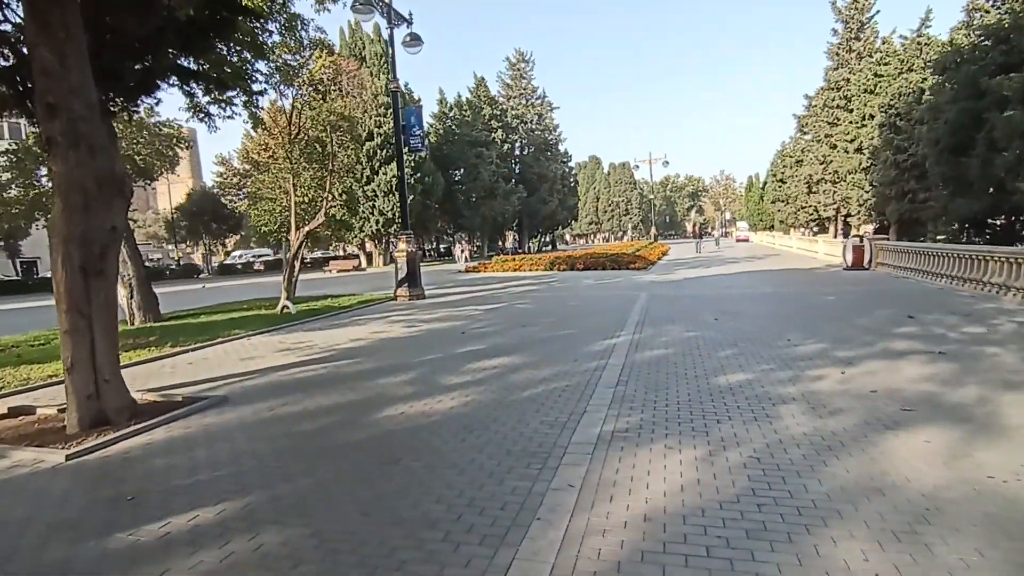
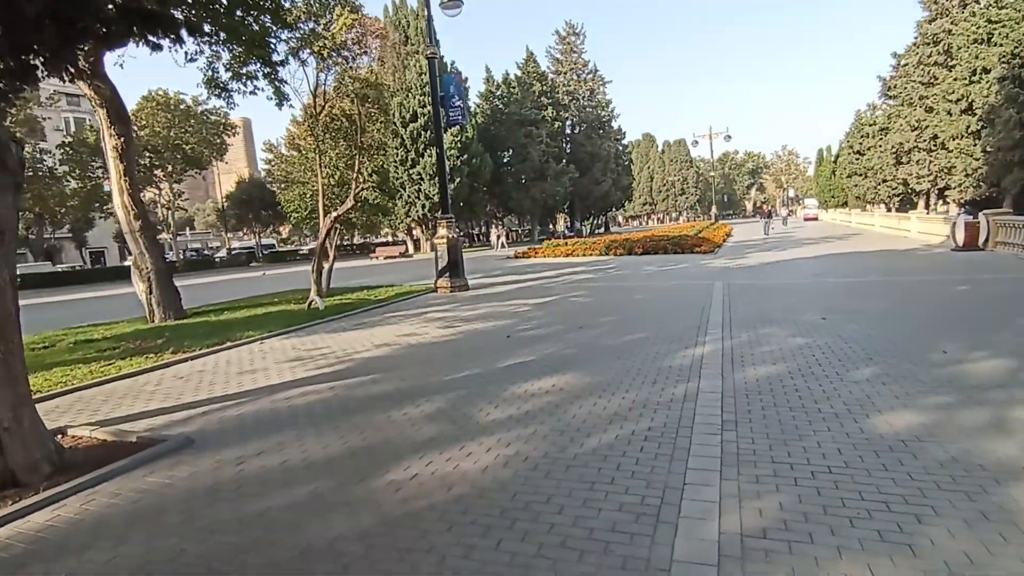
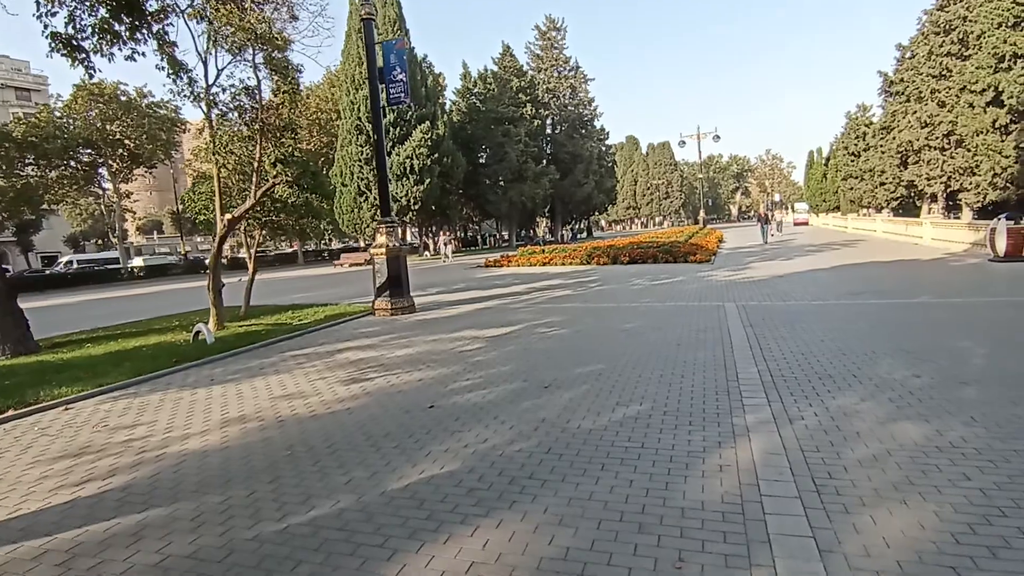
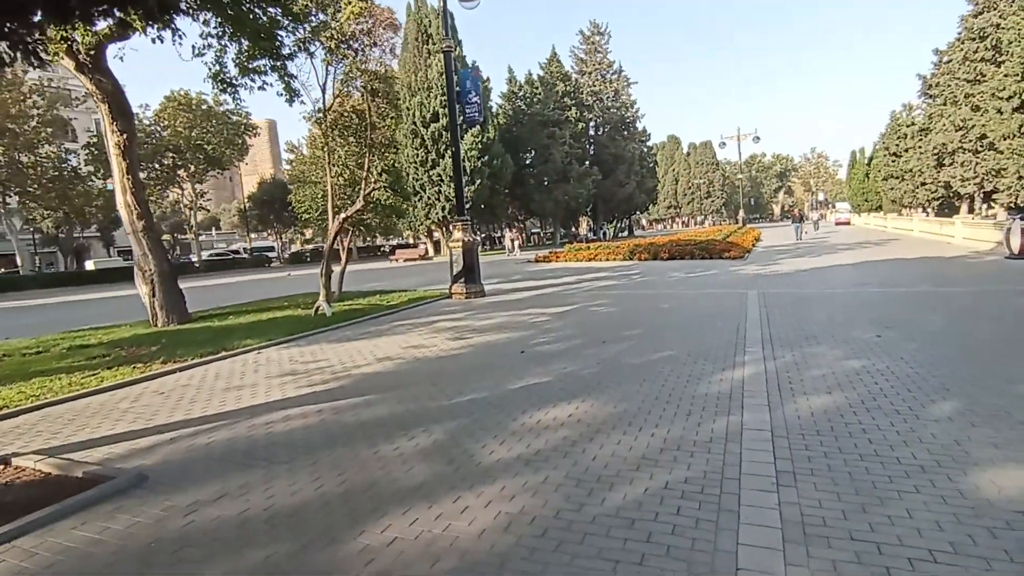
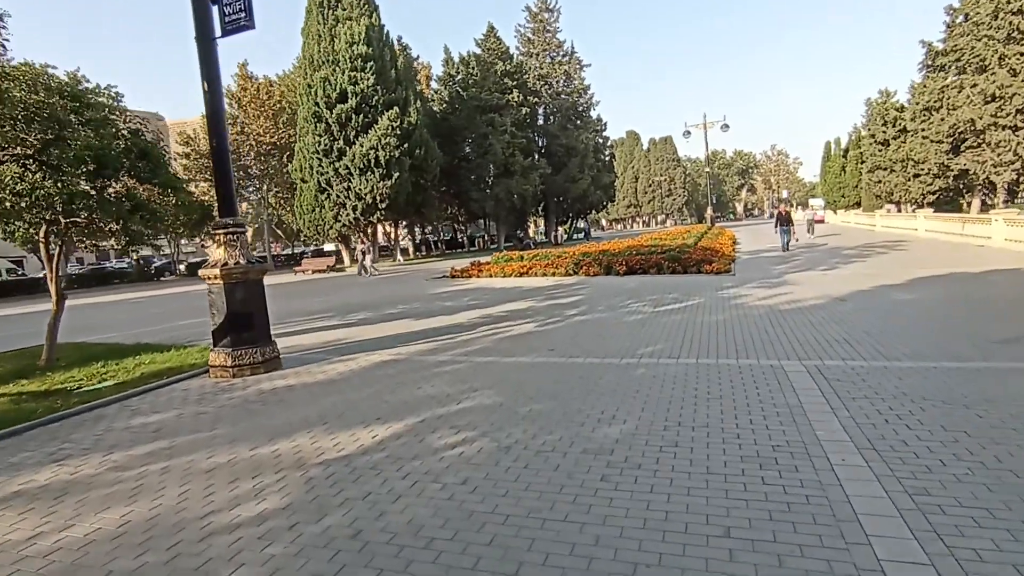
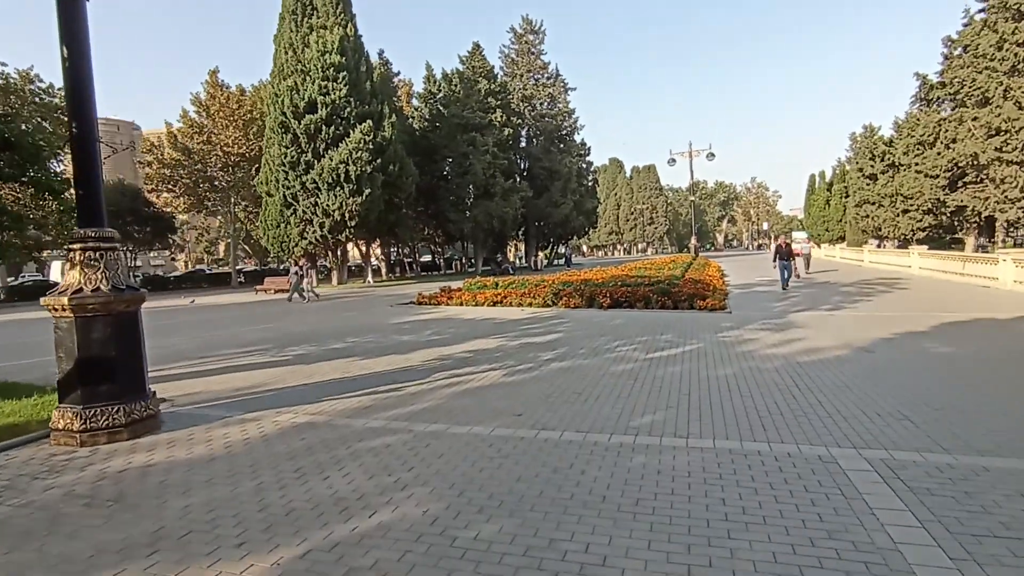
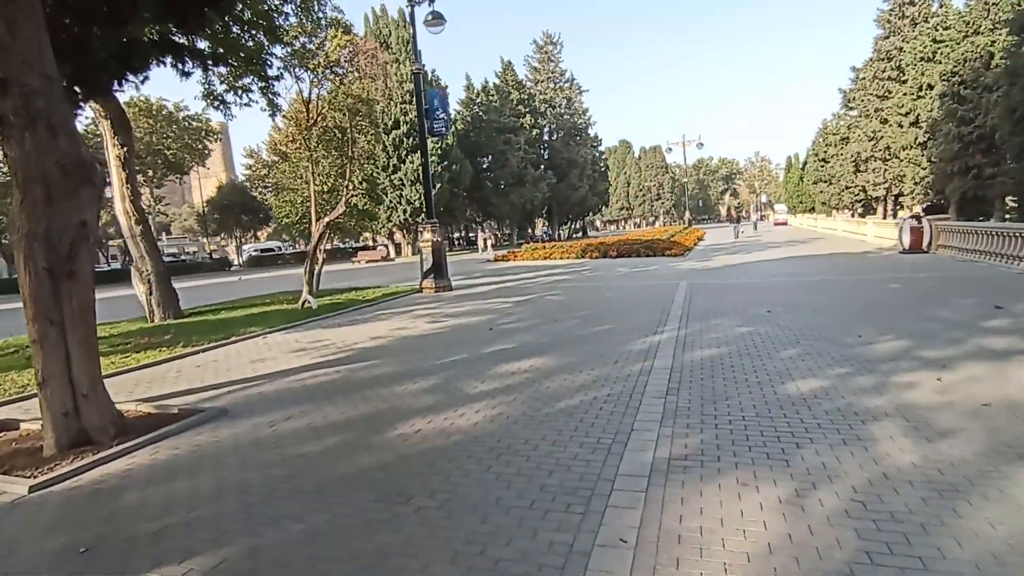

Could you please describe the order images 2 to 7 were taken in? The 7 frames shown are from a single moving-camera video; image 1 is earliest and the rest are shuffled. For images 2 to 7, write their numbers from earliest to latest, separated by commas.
7, 2, 4, 3, 5, 6
